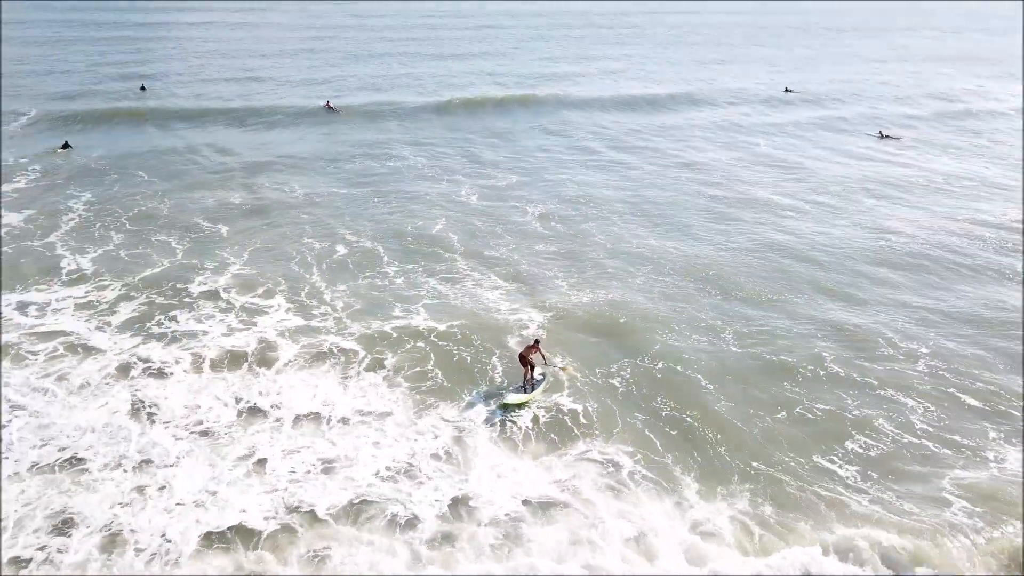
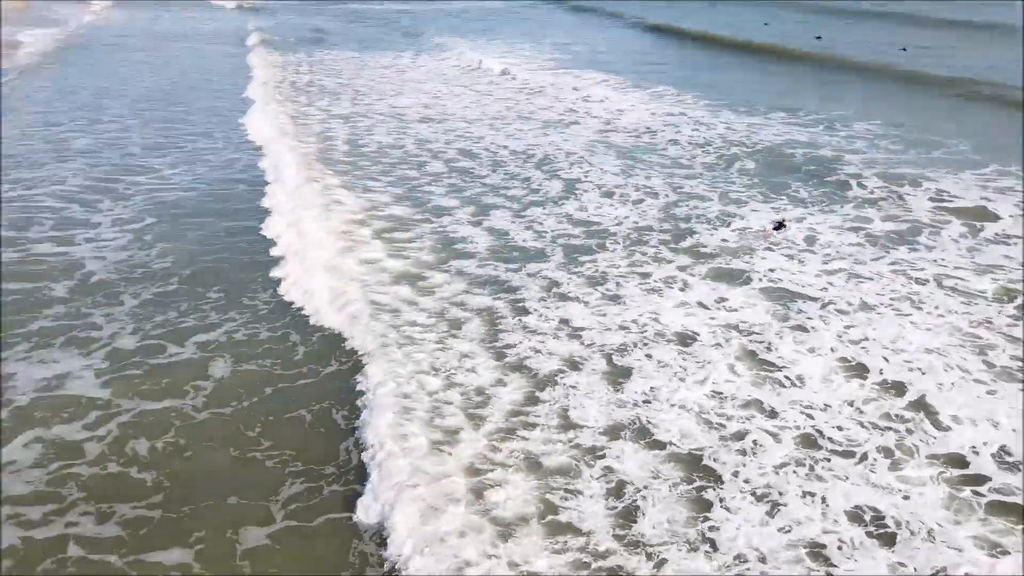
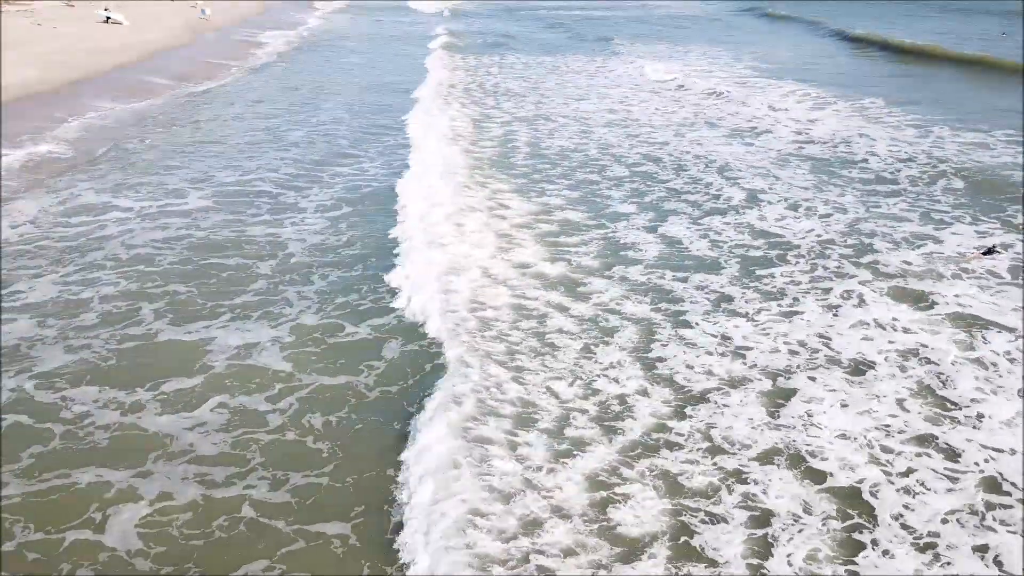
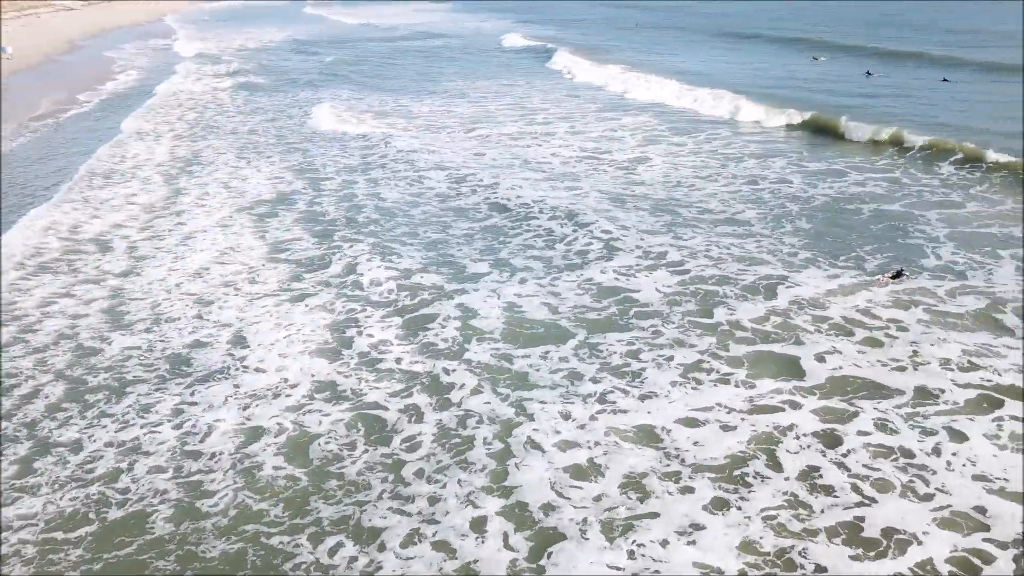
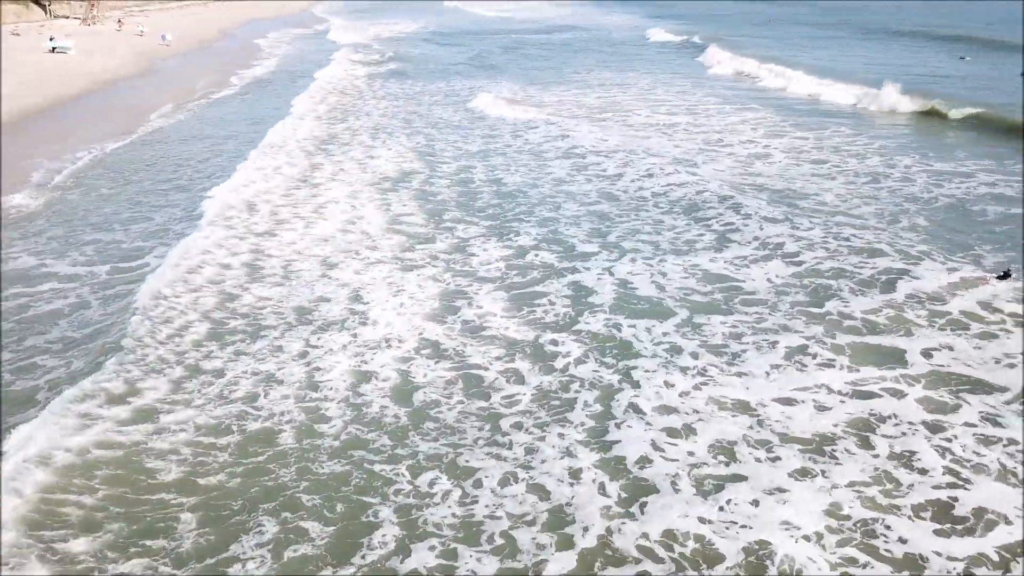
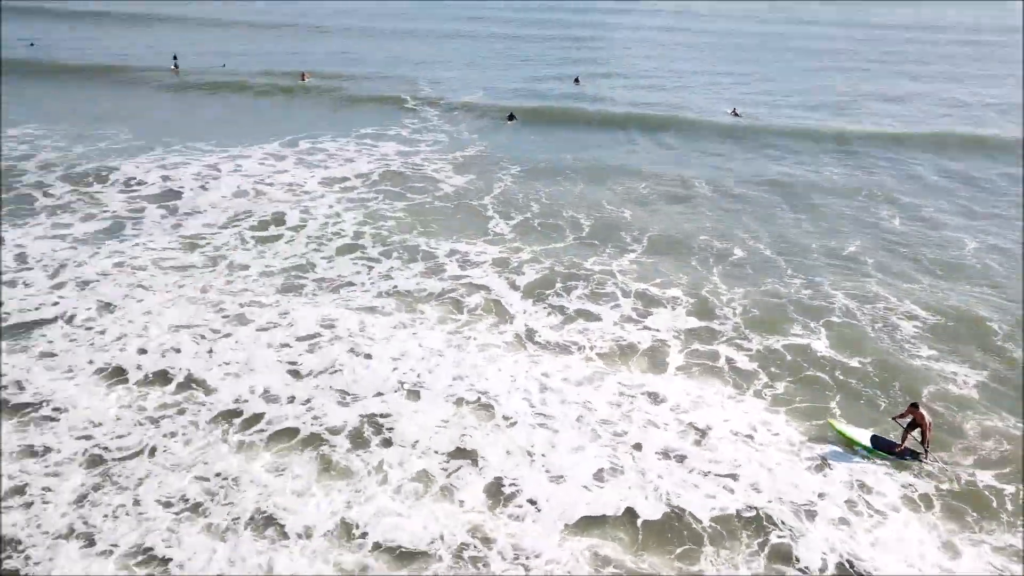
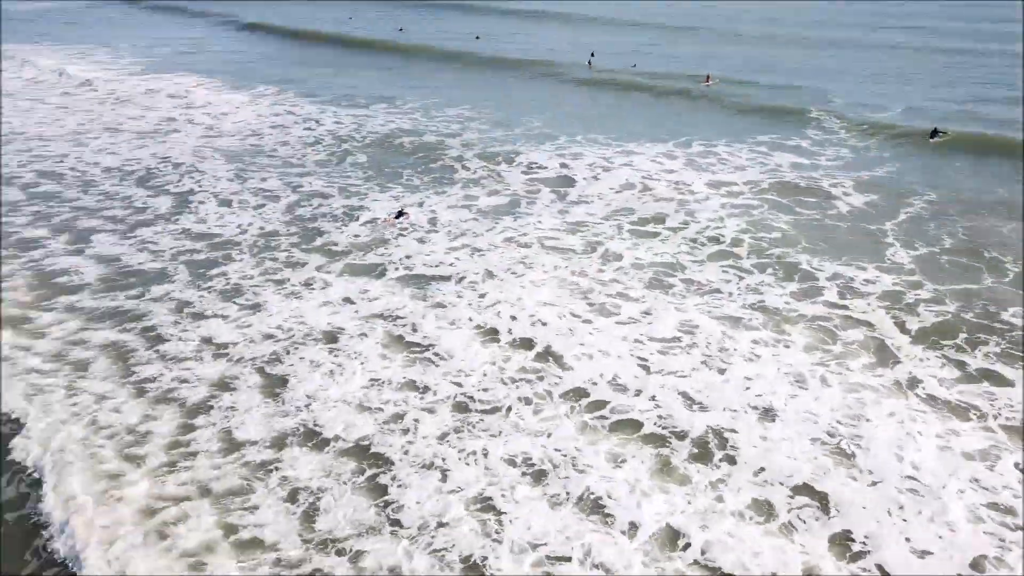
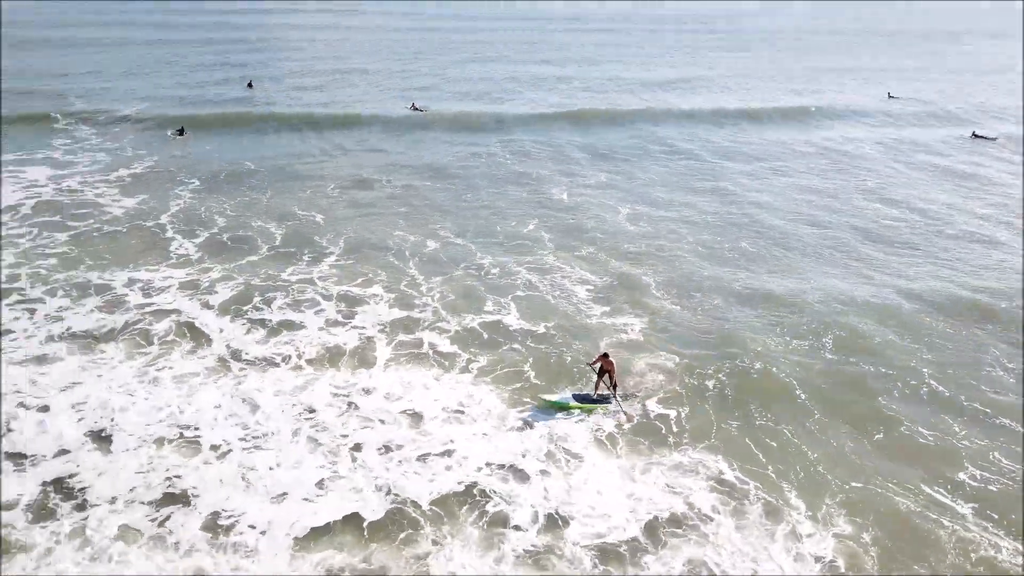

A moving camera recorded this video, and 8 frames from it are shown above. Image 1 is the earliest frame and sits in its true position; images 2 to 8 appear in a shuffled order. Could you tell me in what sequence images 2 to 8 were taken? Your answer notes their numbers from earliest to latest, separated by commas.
8, 6, 7, 2, 3, 5, 4
